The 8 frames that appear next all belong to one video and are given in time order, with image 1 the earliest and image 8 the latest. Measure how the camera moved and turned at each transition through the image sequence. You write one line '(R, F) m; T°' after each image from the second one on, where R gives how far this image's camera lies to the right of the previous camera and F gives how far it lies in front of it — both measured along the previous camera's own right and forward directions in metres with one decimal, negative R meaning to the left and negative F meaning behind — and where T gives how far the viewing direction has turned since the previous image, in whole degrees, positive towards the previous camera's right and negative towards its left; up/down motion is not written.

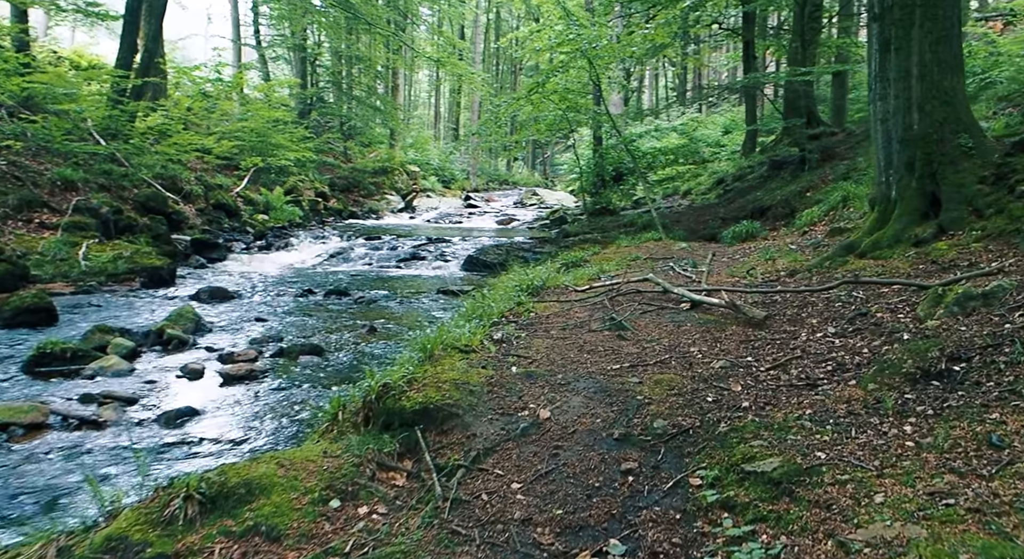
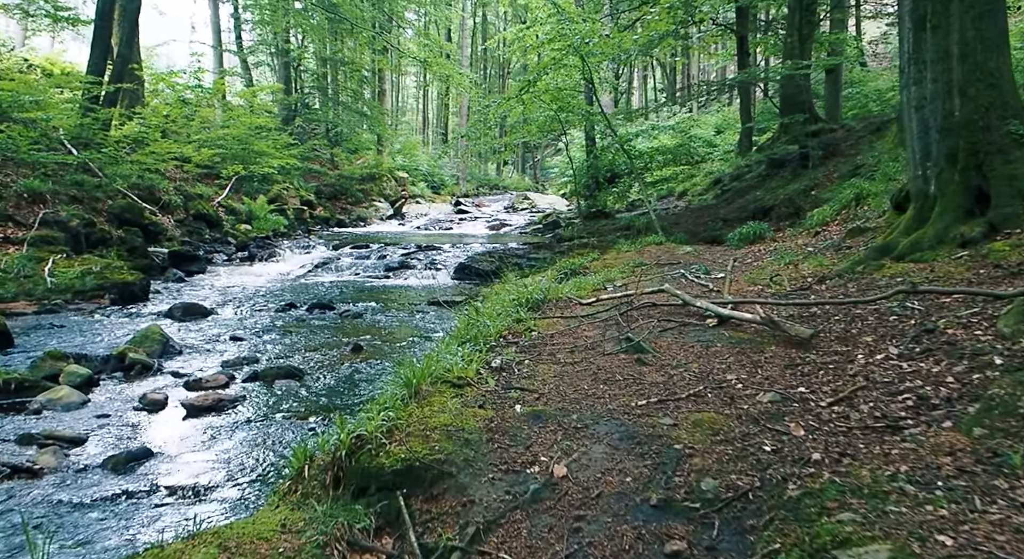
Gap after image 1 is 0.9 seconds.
(0.0, +0.7) m; +1°
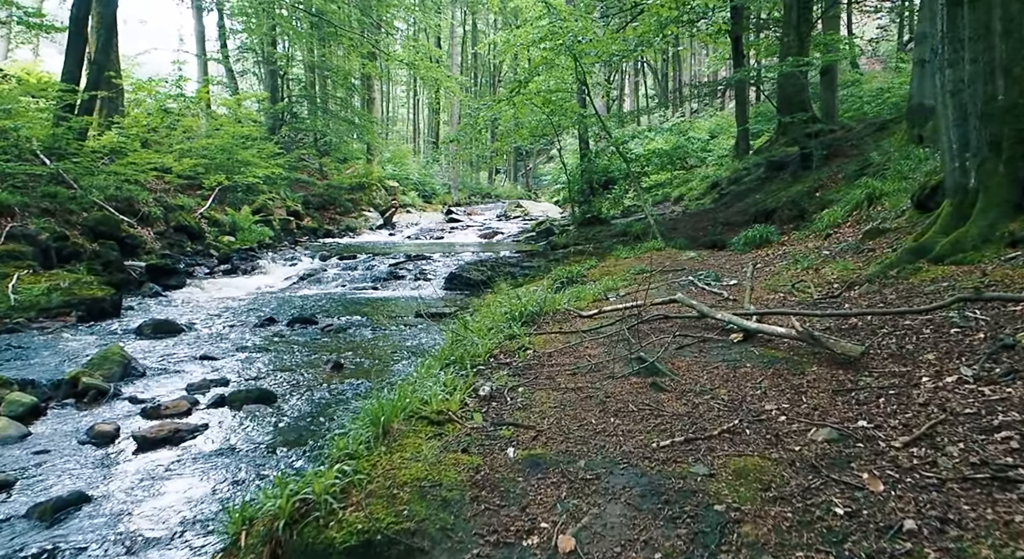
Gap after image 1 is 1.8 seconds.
(0.0, +0.7) m; 0°
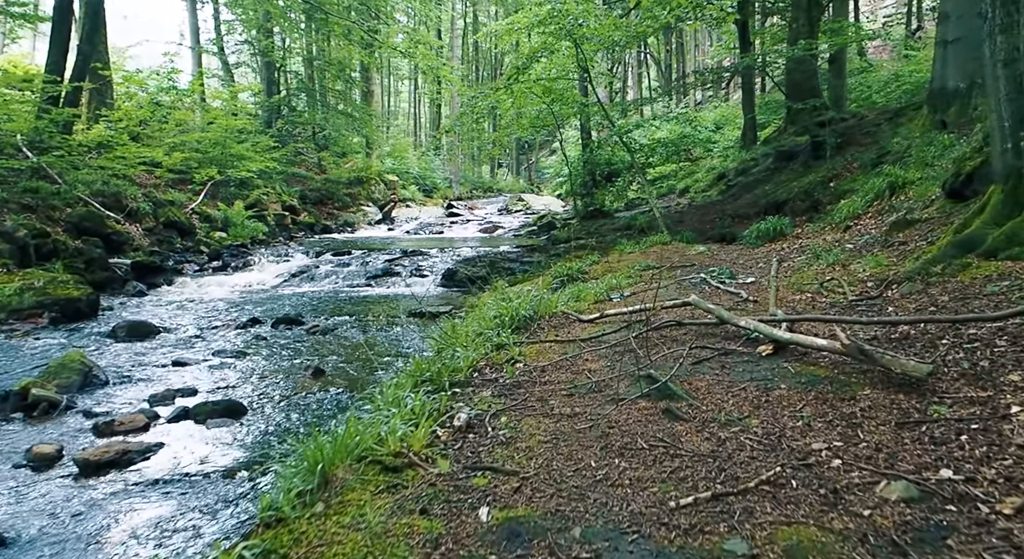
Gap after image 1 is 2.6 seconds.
(+0.1, +0.7) m; 0°
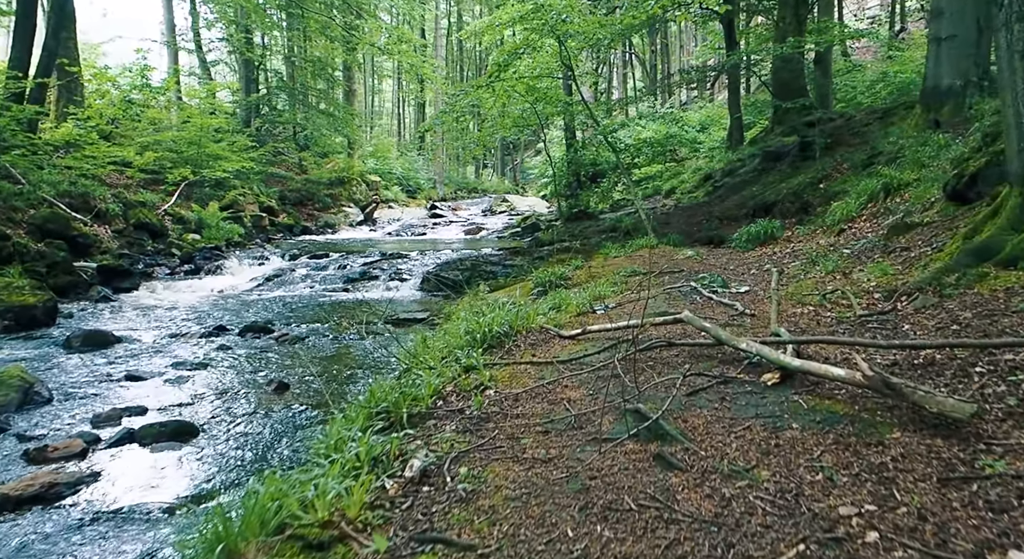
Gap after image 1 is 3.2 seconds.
(+0.1, +0.5) m; +1°
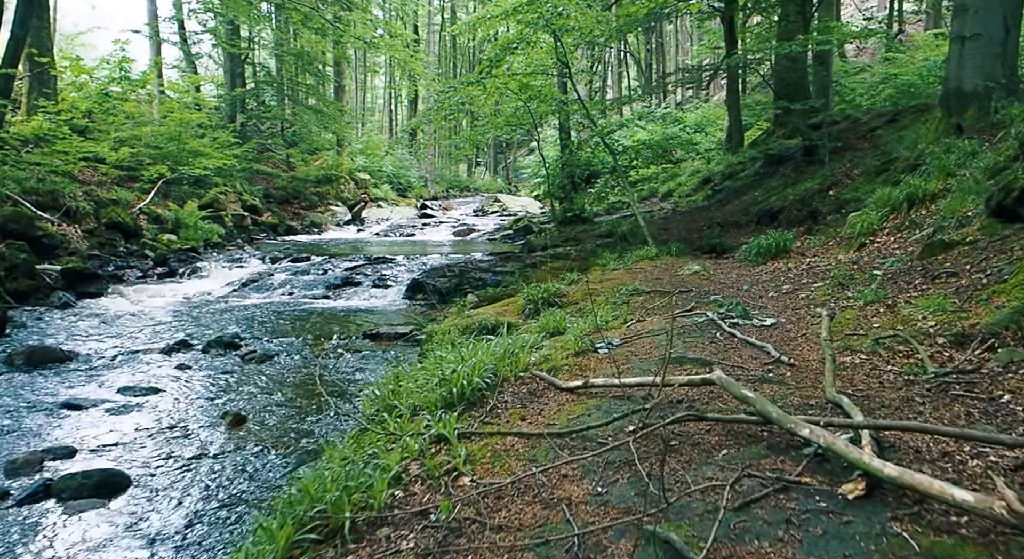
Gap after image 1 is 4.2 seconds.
(0.0, +0.8) m; +1°
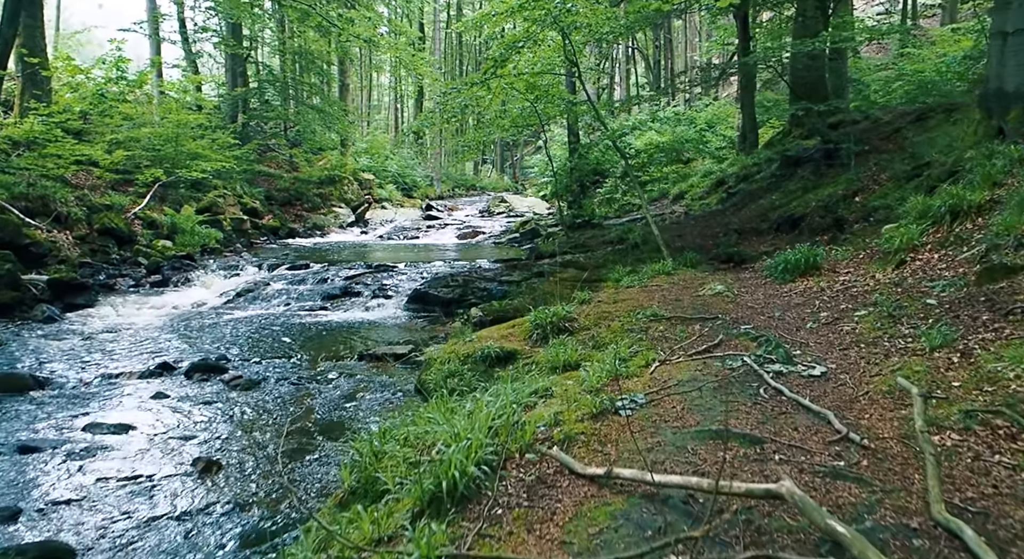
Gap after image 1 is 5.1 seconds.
(0.0, +0.7) m; -1°
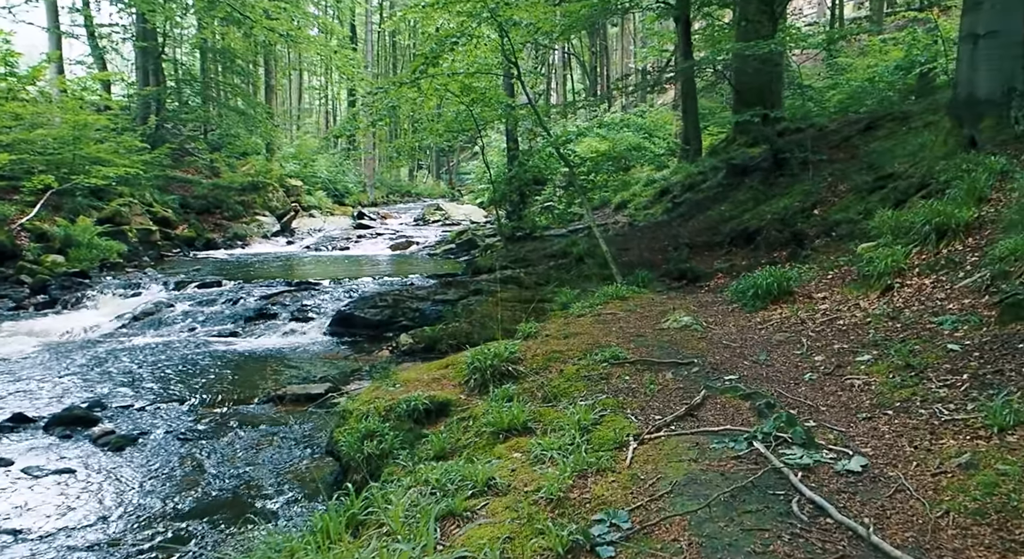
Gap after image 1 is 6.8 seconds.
(0.0, +1.2) m; +5°
